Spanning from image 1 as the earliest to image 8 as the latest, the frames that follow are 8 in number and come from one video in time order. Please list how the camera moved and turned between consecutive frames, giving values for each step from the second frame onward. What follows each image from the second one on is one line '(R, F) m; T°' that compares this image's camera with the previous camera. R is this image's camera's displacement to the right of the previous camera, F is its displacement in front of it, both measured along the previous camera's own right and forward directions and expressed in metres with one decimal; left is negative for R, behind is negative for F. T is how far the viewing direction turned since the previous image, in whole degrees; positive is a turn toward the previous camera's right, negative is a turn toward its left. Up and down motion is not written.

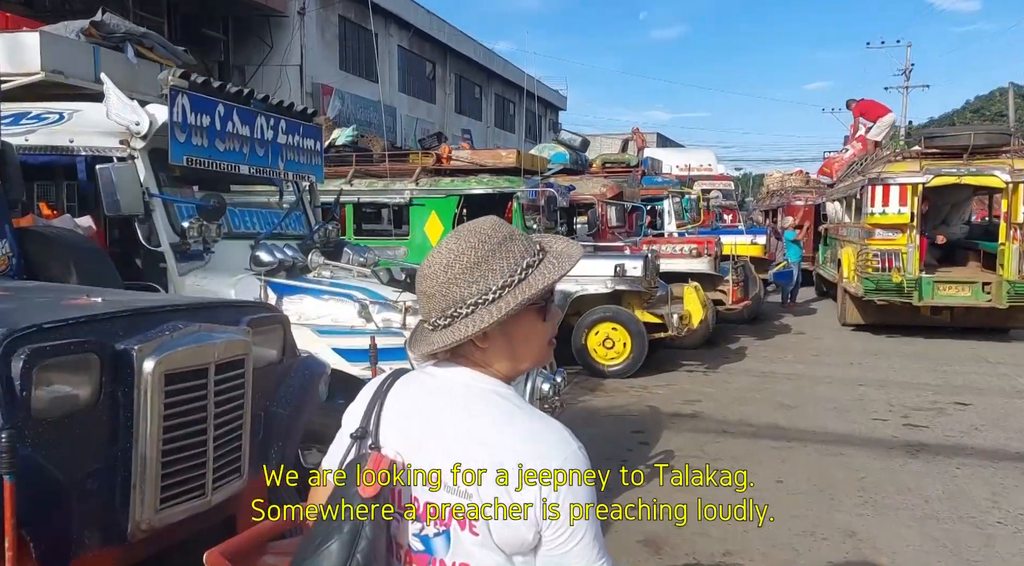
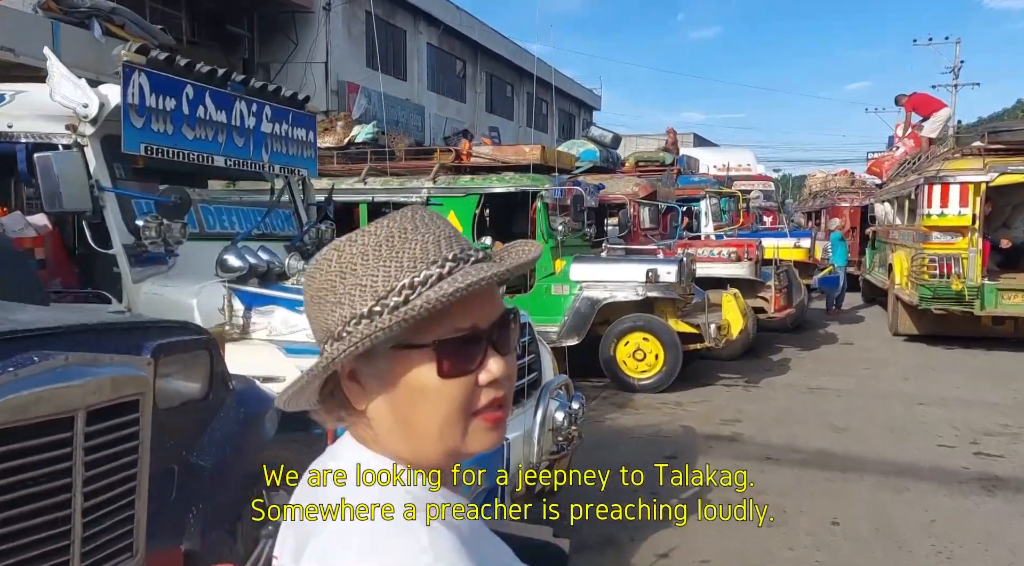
(+0.1, +0.6) m; -2°
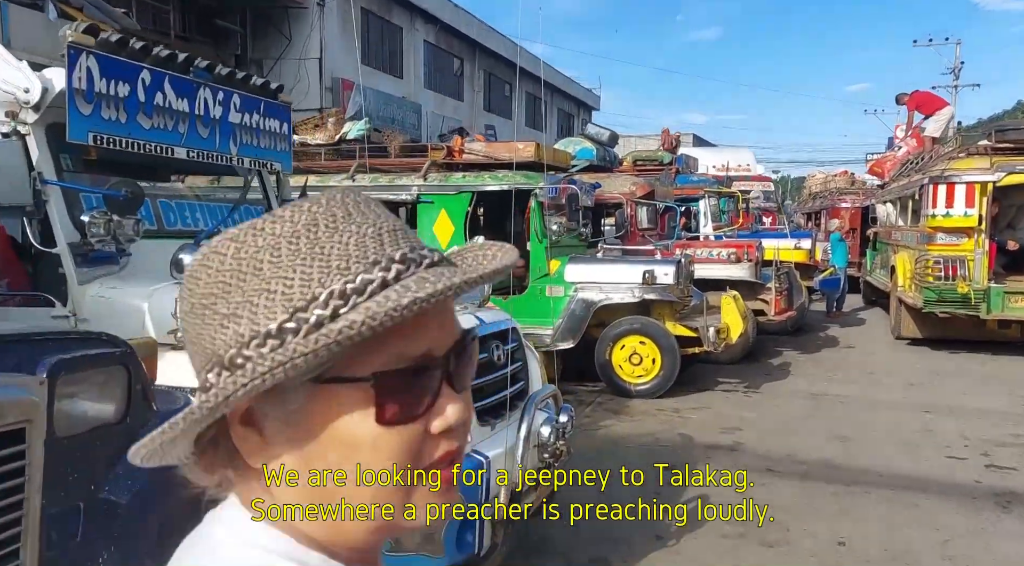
(+0.1, +0.3) m; 0°
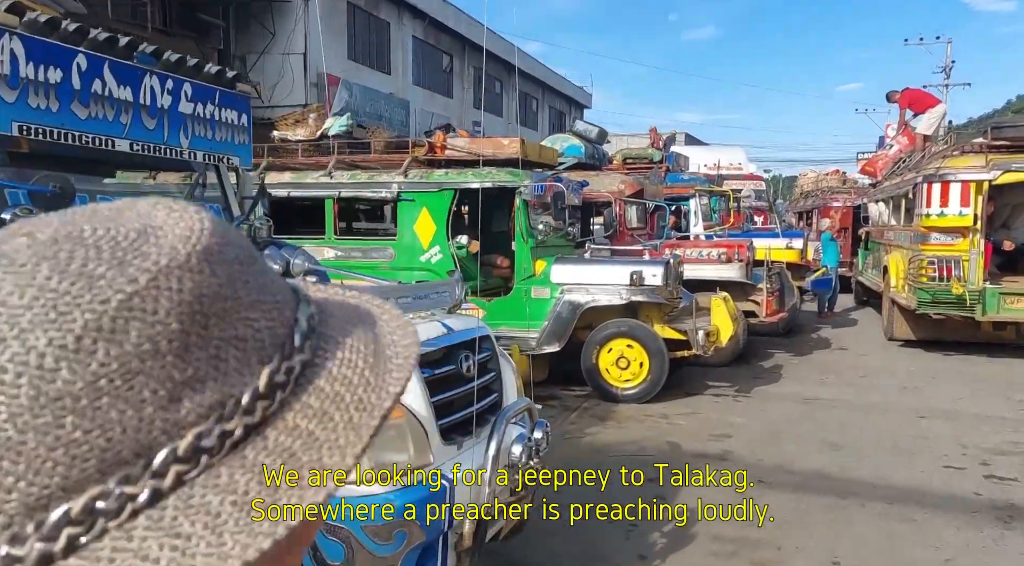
(+0.1, +0.3) m; +1°
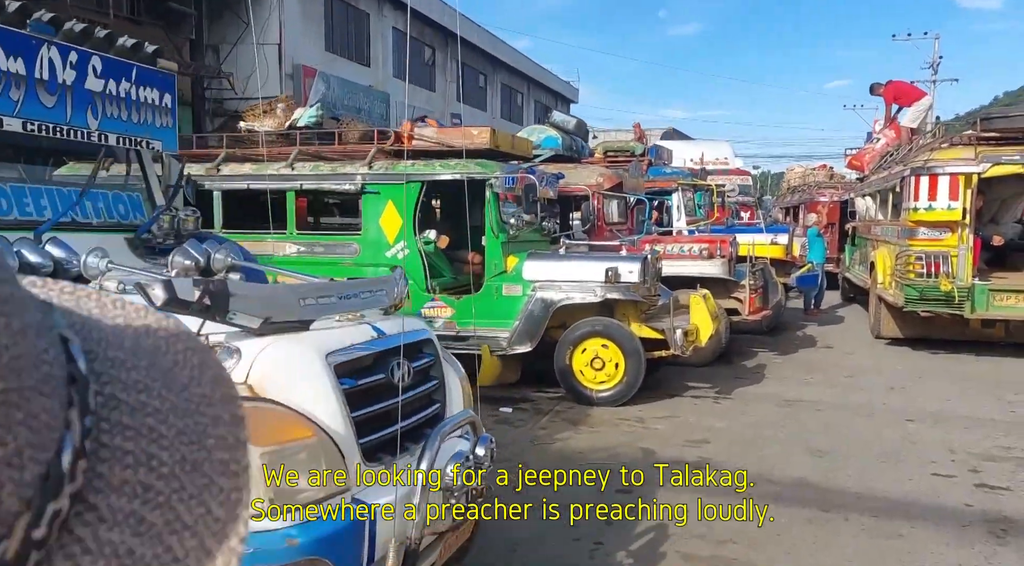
(+0.2, +0.4) m; +1°
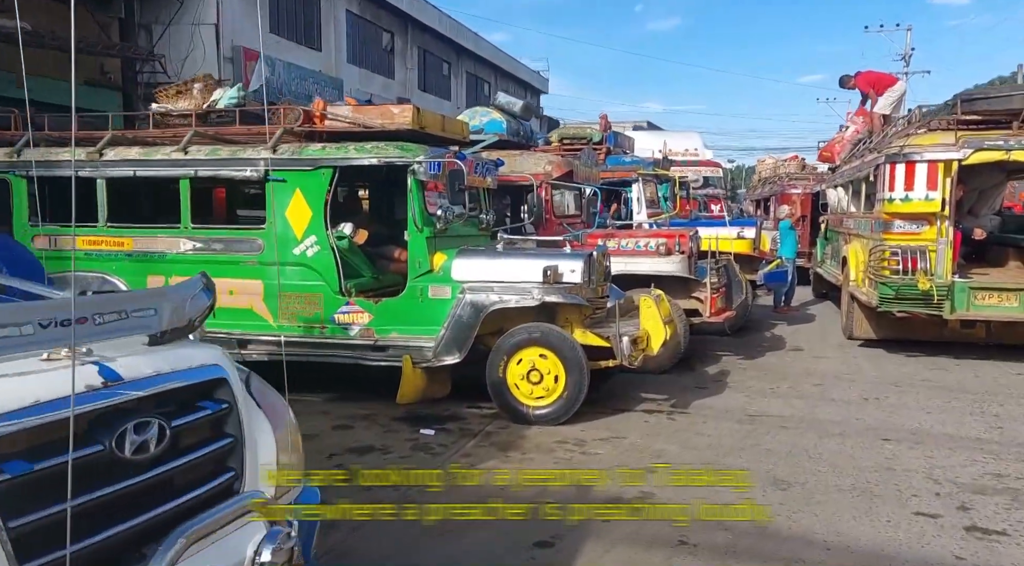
(+0.4, +1.0) m; +2°
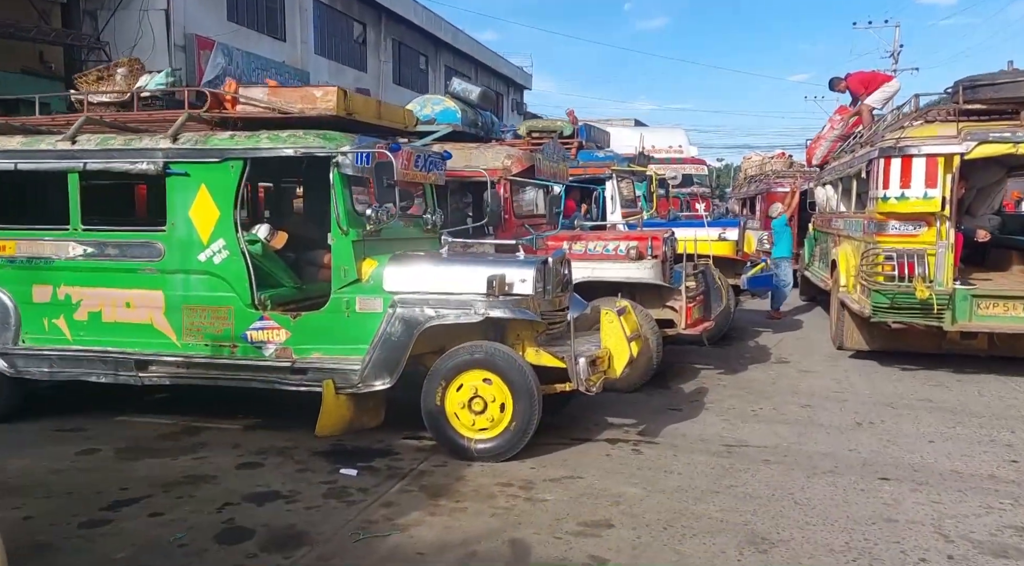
(+0.3, +0.9) m; +1°
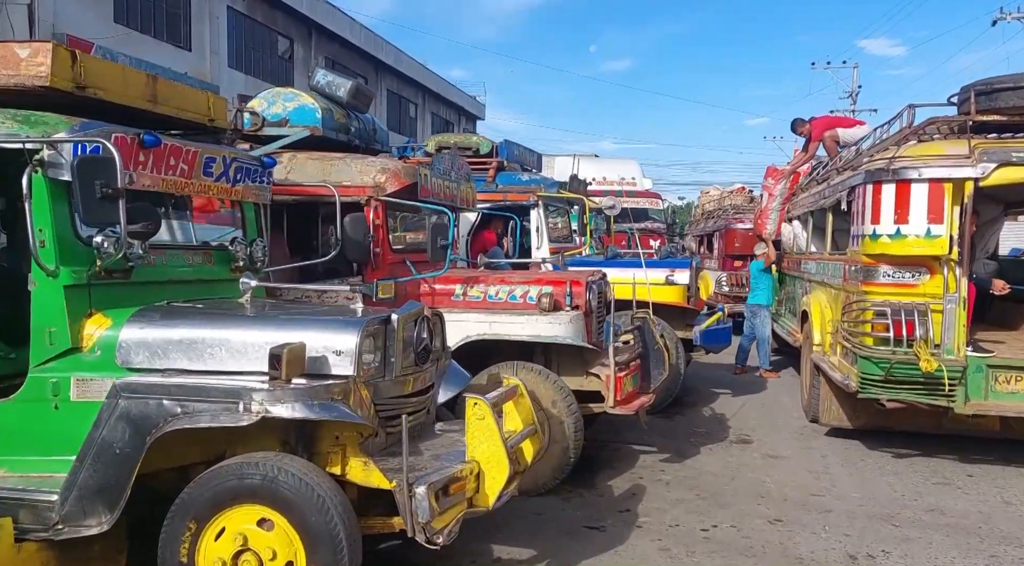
(+0.6, +2.1) m; +2°
